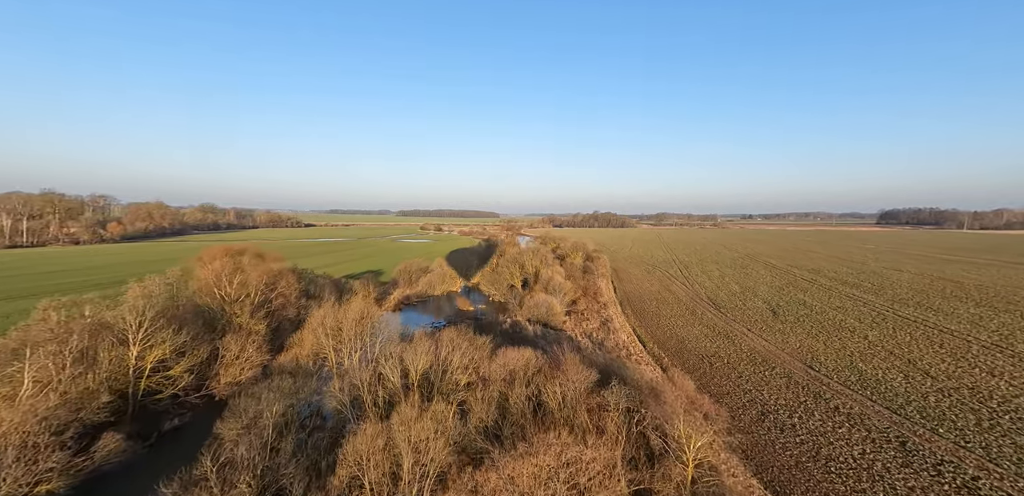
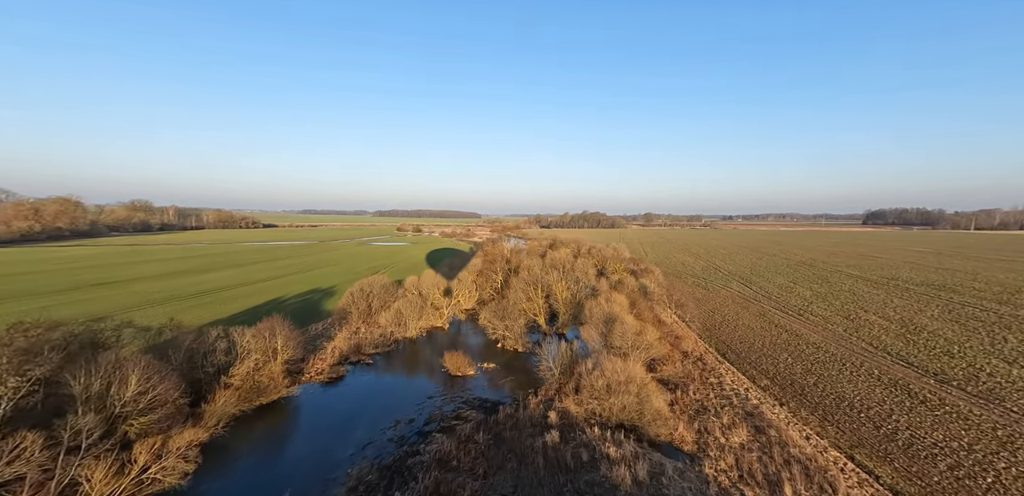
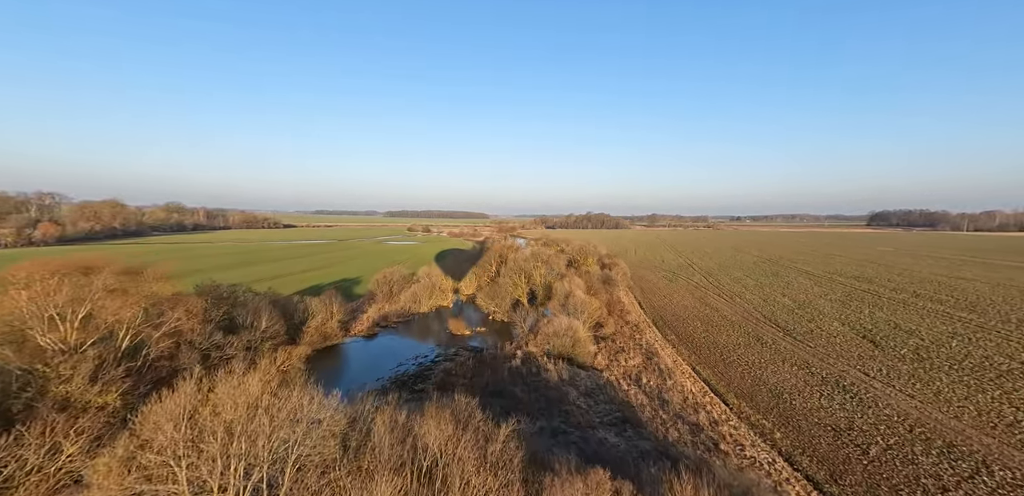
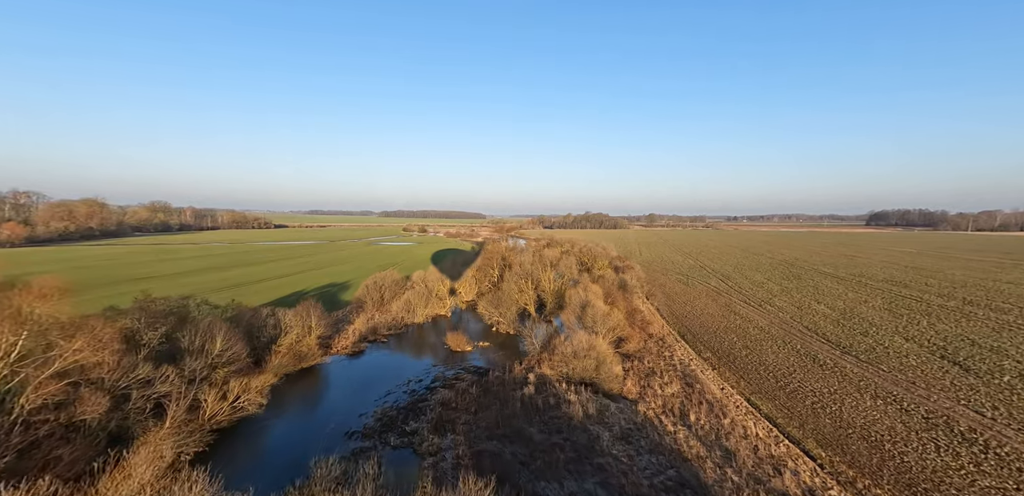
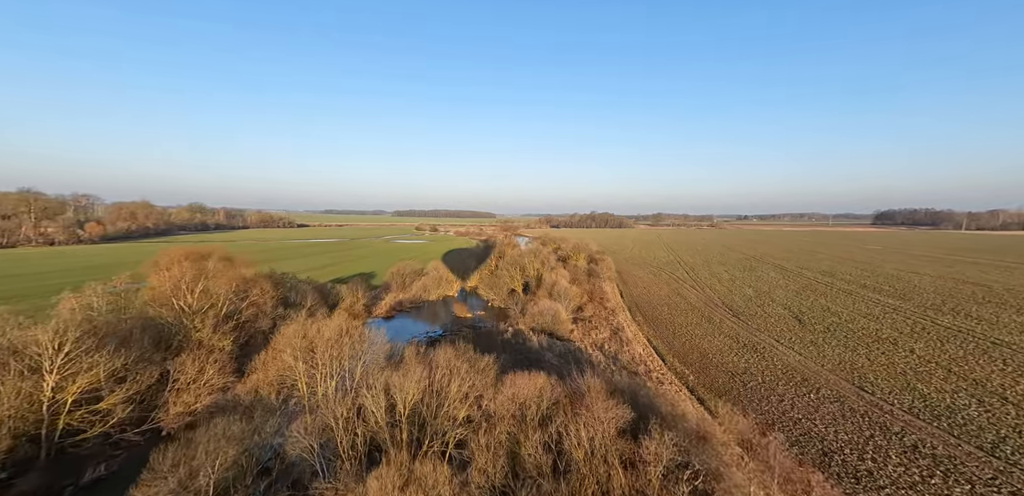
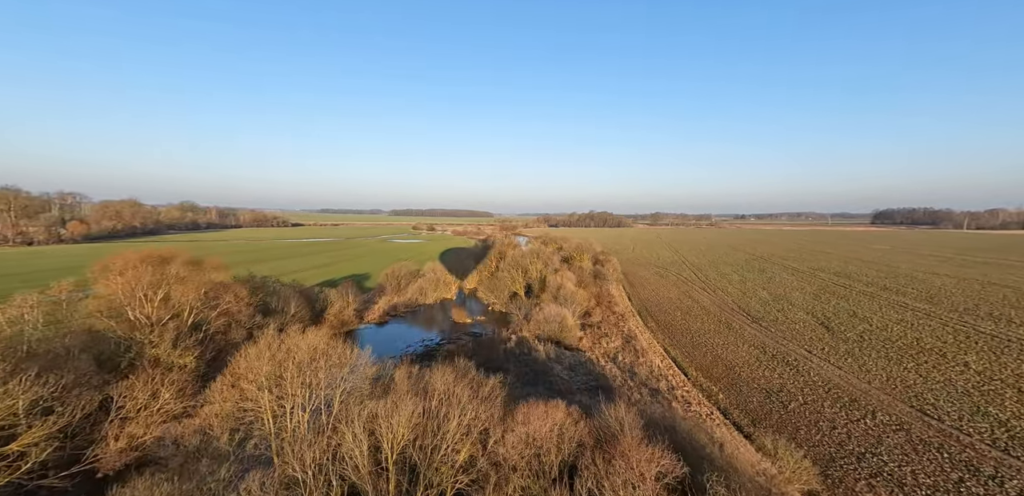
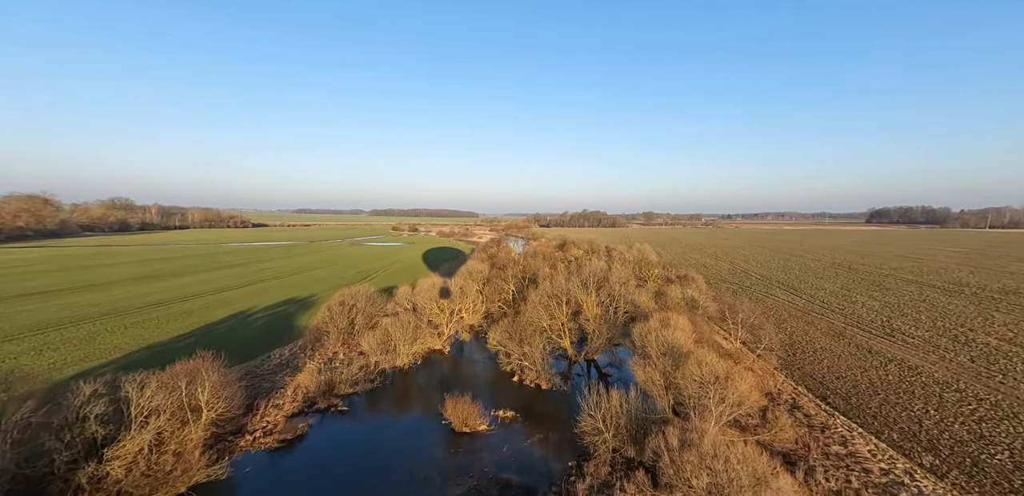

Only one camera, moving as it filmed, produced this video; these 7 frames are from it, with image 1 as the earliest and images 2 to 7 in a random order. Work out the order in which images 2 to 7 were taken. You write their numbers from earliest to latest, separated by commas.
5, 6, 3, 4, 2, 7
